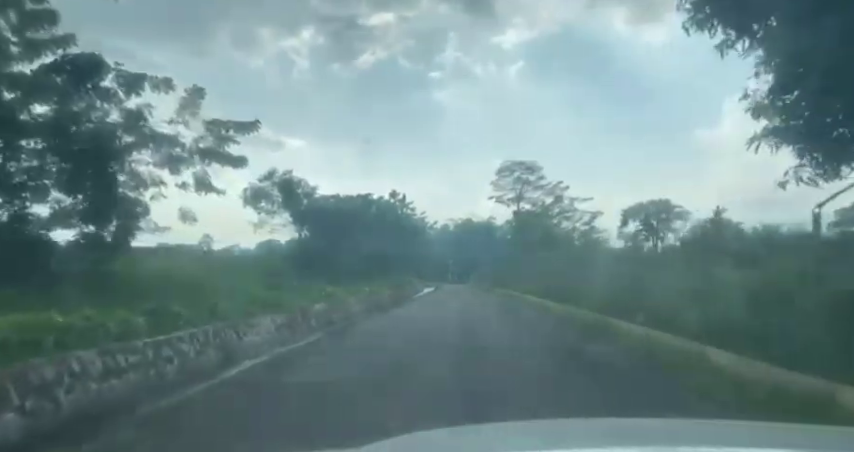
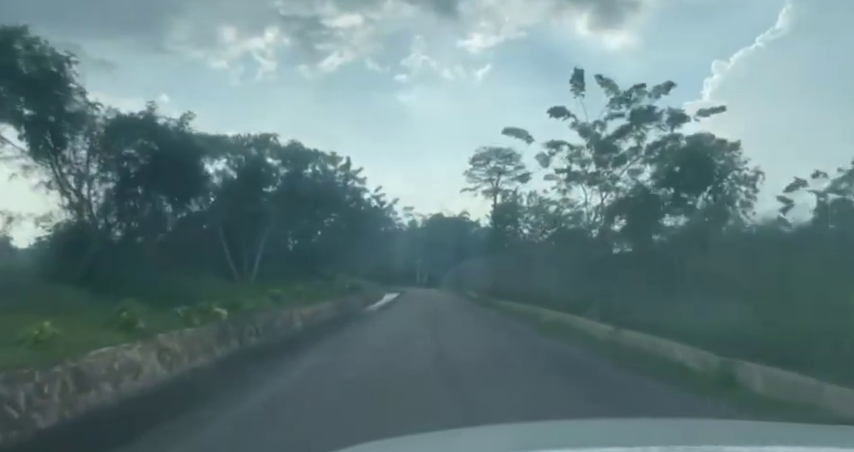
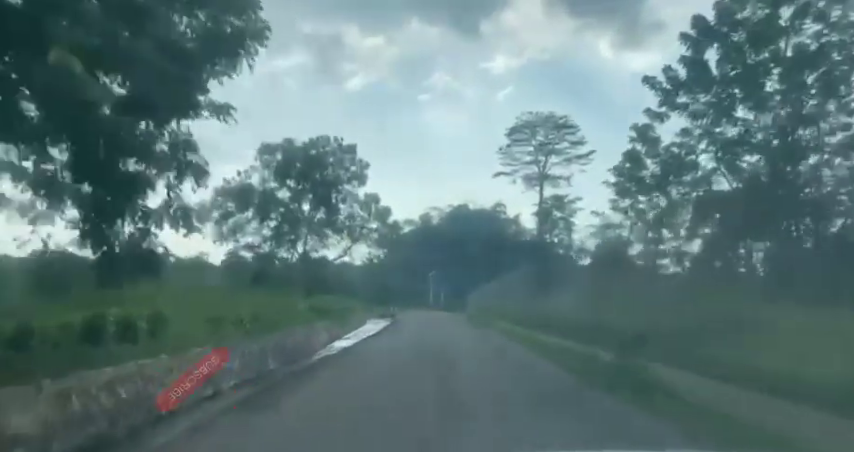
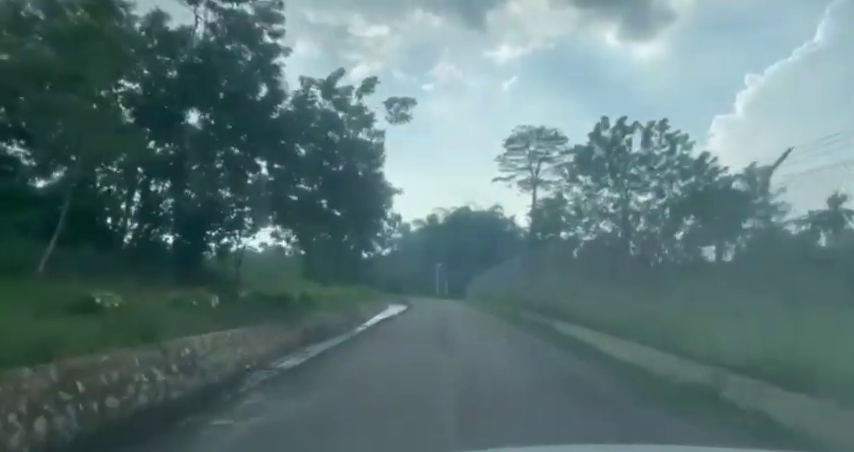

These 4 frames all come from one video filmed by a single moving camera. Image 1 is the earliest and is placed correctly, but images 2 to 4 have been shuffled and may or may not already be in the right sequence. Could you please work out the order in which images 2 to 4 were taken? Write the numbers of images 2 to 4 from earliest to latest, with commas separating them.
2, 4, 3
